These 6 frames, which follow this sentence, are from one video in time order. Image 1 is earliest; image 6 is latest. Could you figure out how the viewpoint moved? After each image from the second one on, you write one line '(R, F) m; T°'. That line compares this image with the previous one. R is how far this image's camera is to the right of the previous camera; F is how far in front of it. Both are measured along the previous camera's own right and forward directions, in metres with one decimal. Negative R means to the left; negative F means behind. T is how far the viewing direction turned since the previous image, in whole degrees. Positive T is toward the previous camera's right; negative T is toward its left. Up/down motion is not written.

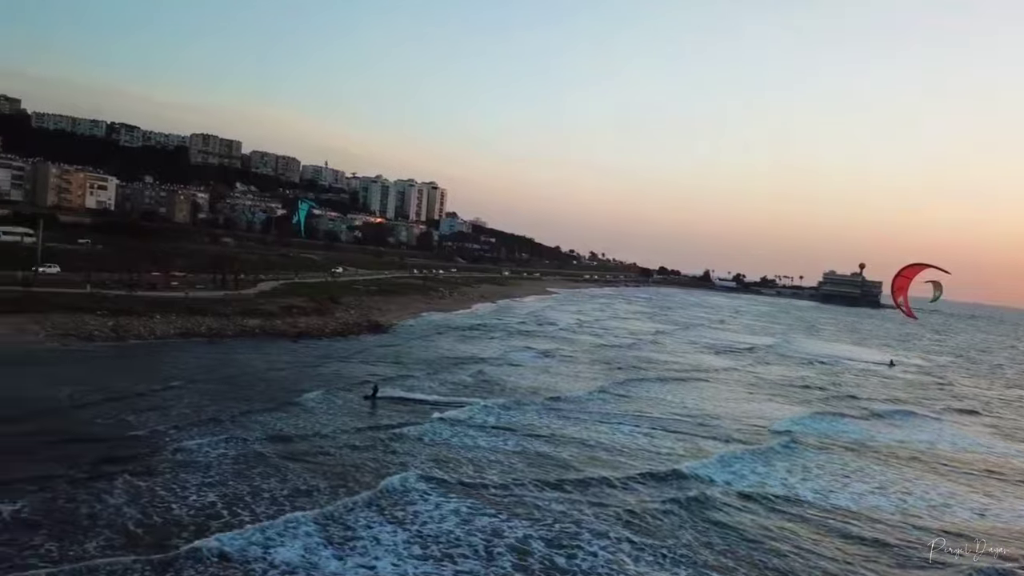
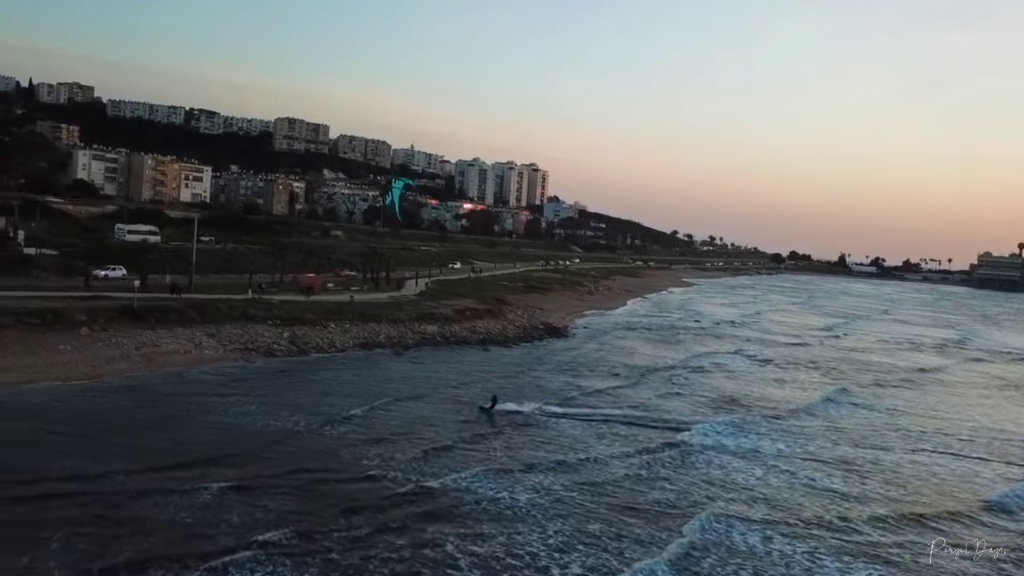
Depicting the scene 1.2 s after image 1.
(-7.6, +5.9) m; 0°
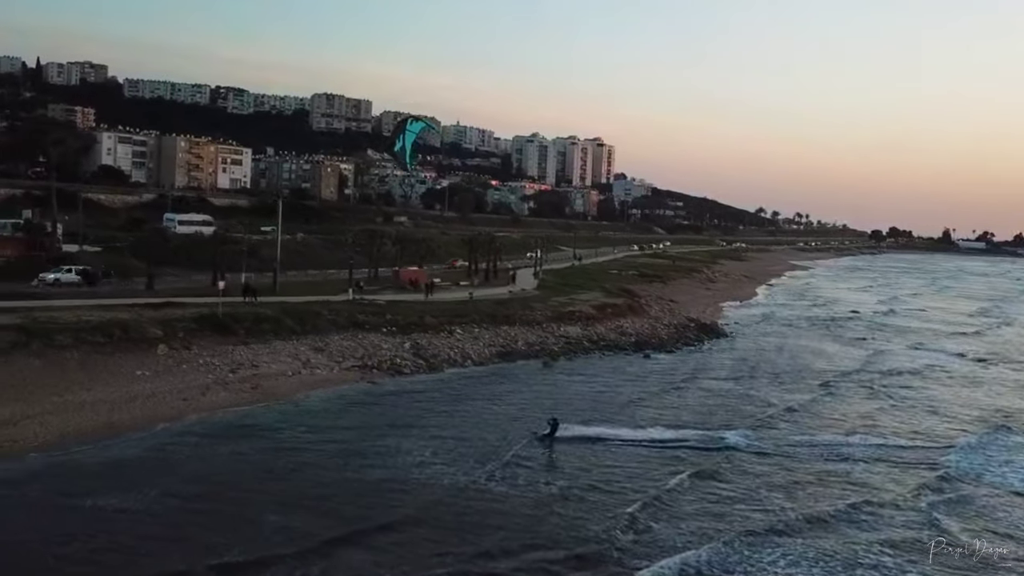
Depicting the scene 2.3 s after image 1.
(-5.2, +9.3) m; 0°
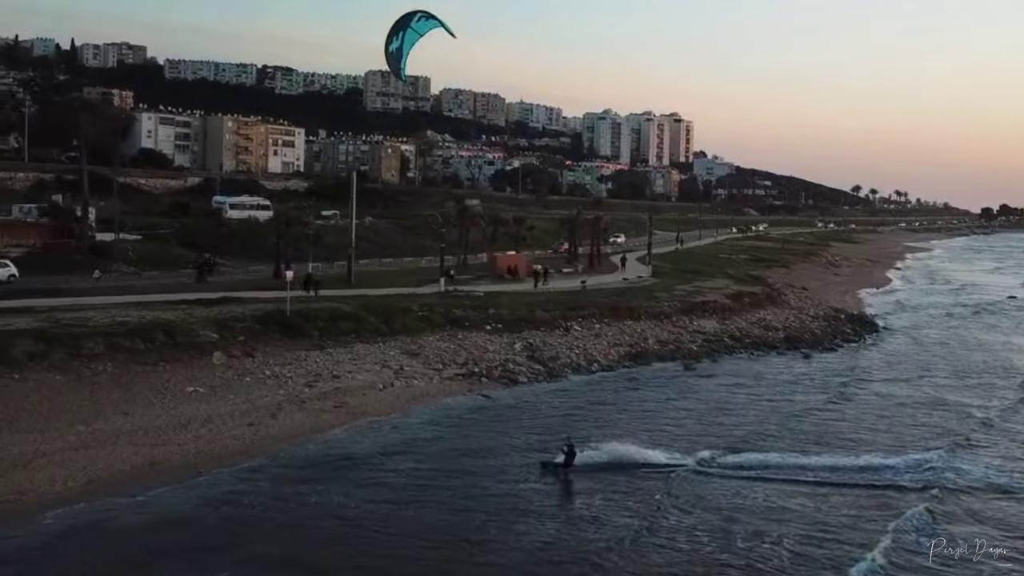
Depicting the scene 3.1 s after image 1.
(-2.1, +6.9) m; -2°
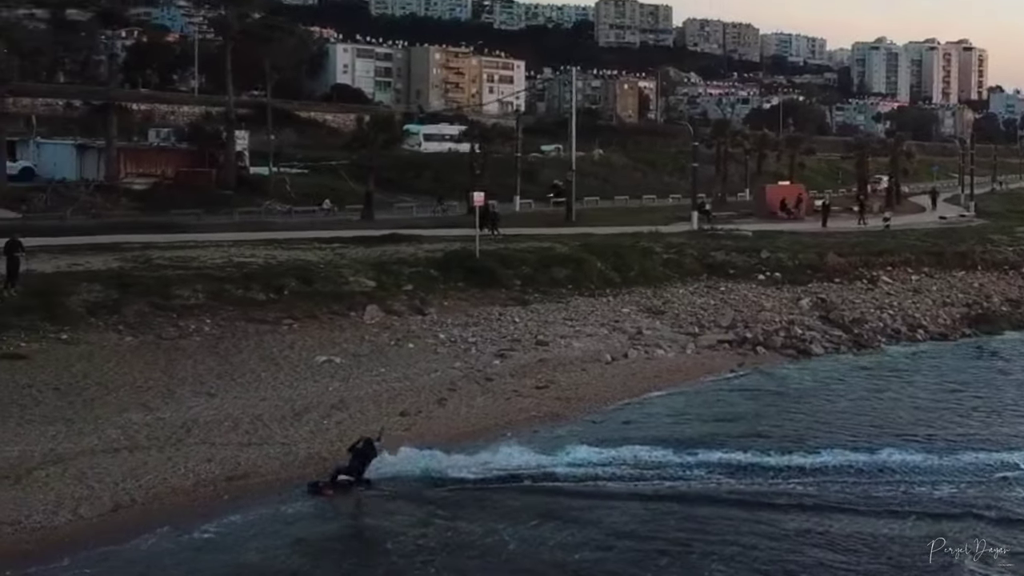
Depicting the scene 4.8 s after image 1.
(-0.6, +8.3) m; -11°
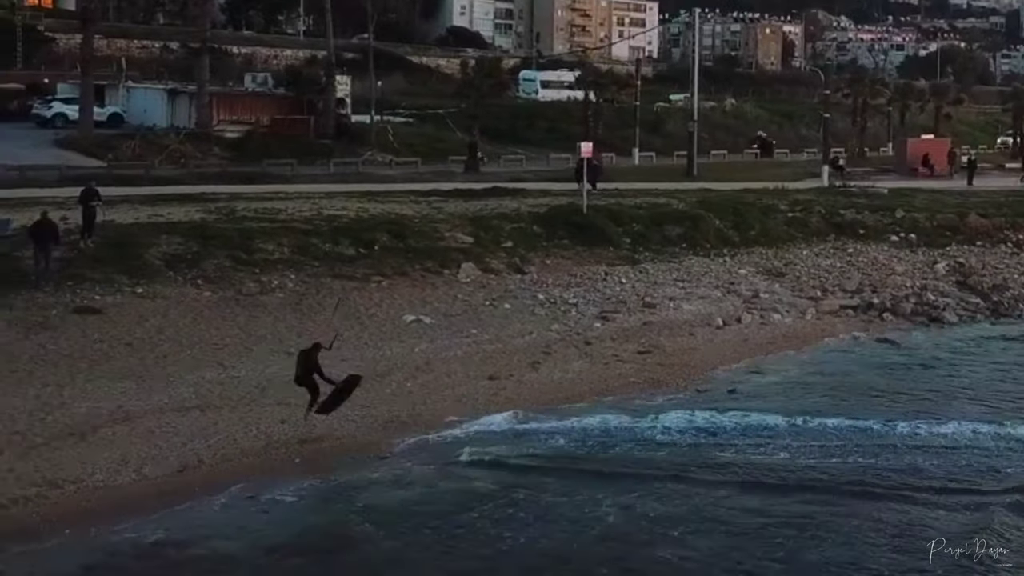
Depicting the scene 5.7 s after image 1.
(+0.5, +0.9) m; -6°
